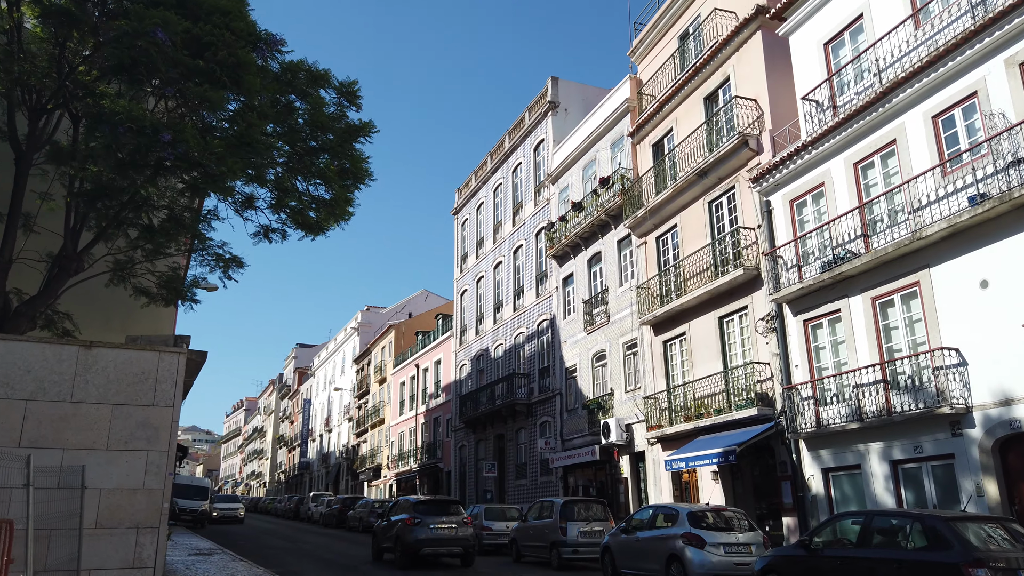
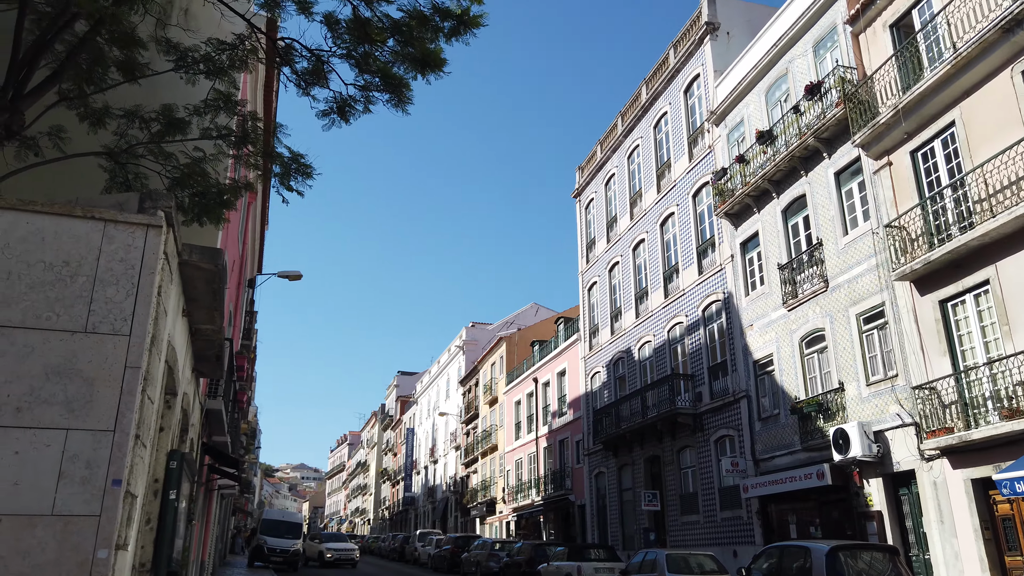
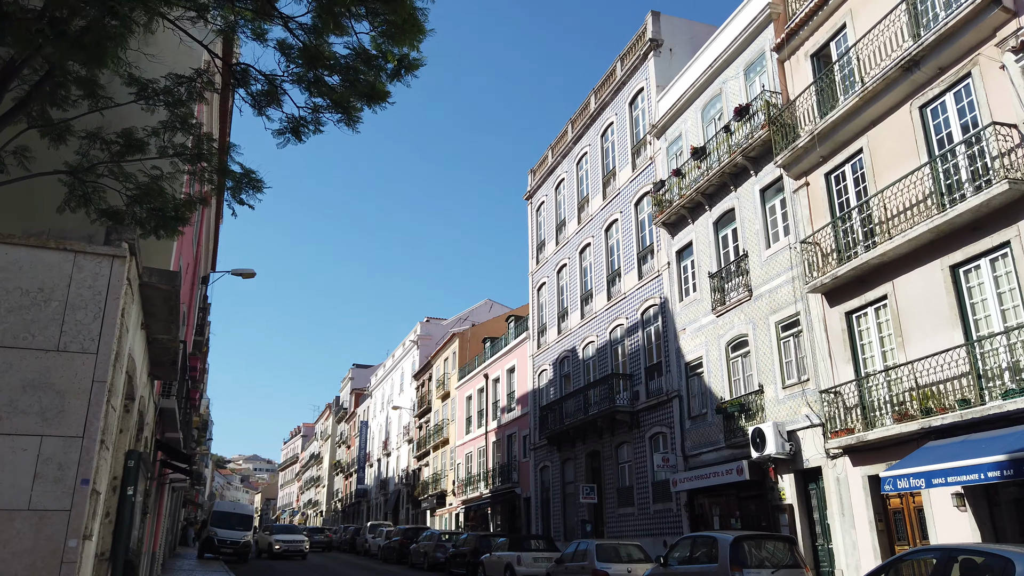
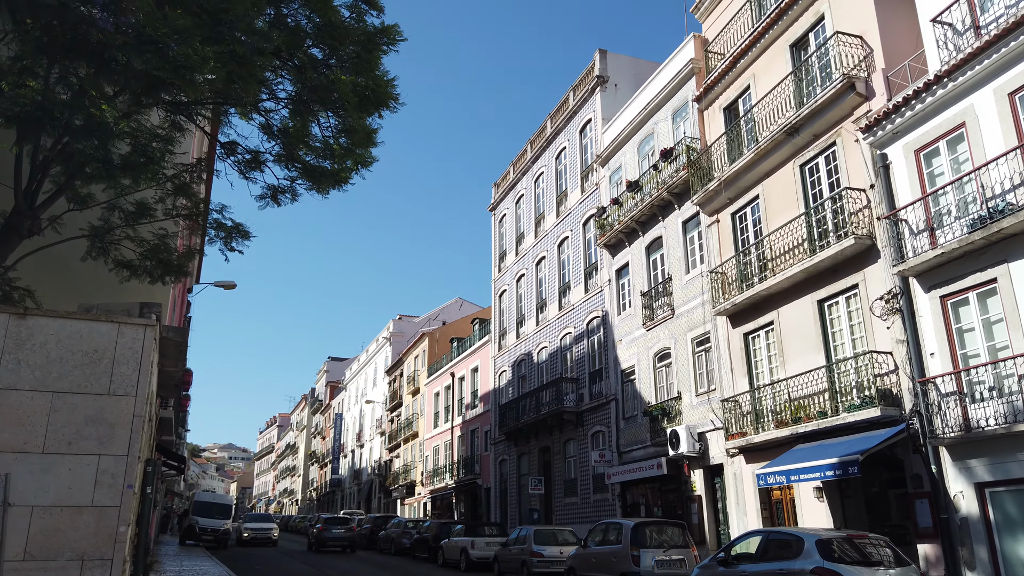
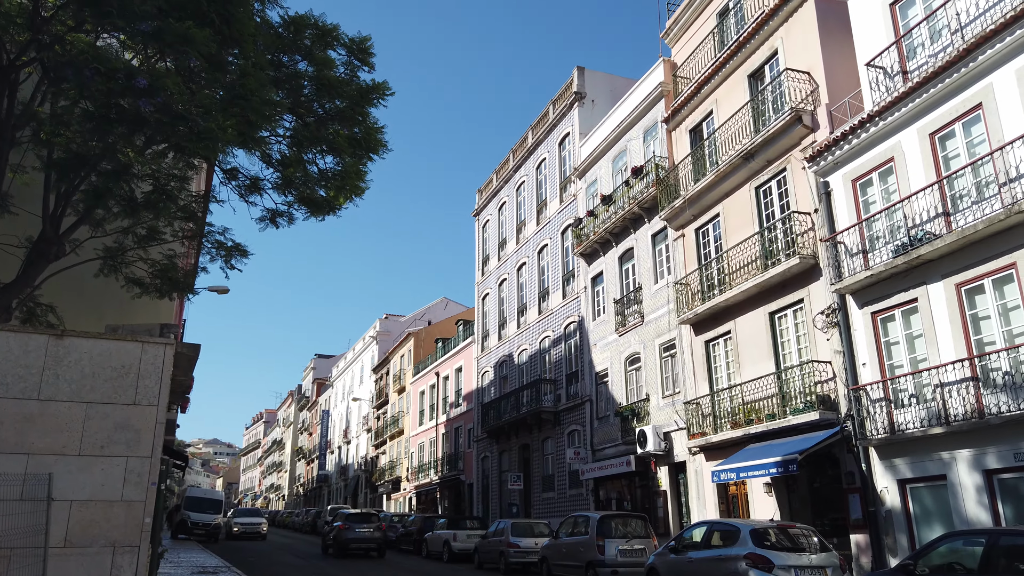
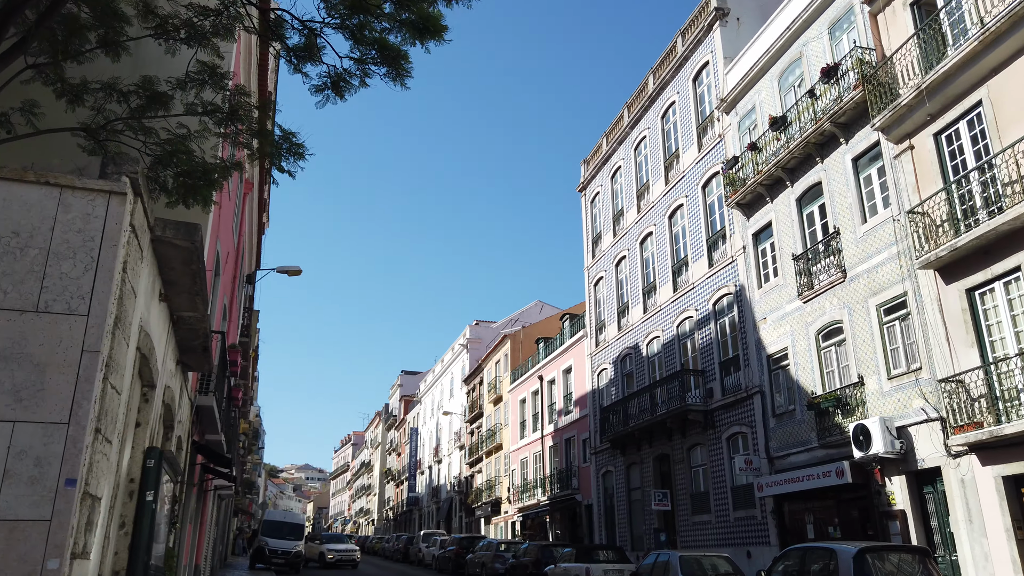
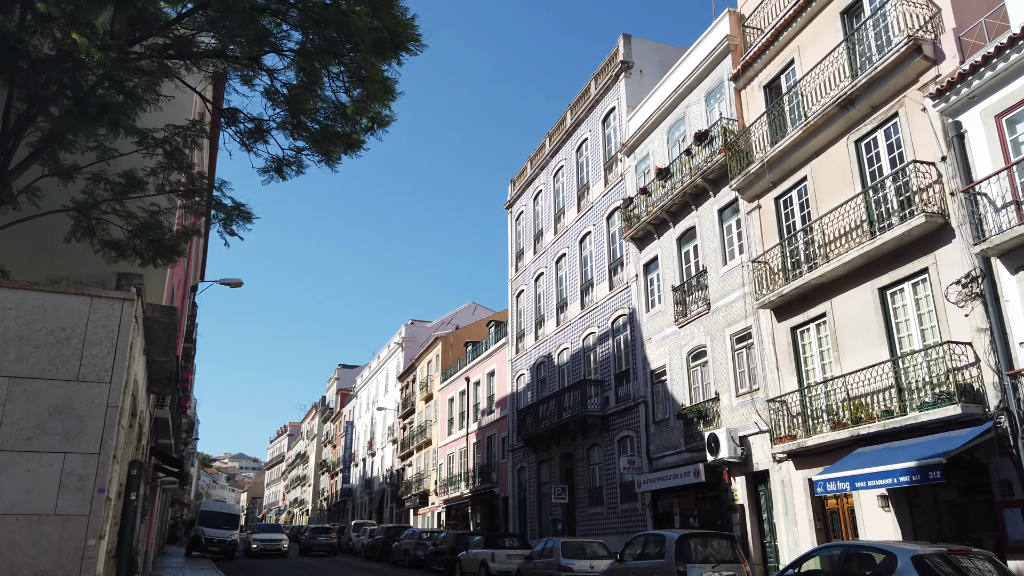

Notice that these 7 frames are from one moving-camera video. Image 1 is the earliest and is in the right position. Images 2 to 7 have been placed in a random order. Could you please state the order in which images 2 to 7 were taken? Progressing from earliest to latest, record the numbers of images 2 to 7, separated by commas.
5, 4, 7, 3, 2, 6
